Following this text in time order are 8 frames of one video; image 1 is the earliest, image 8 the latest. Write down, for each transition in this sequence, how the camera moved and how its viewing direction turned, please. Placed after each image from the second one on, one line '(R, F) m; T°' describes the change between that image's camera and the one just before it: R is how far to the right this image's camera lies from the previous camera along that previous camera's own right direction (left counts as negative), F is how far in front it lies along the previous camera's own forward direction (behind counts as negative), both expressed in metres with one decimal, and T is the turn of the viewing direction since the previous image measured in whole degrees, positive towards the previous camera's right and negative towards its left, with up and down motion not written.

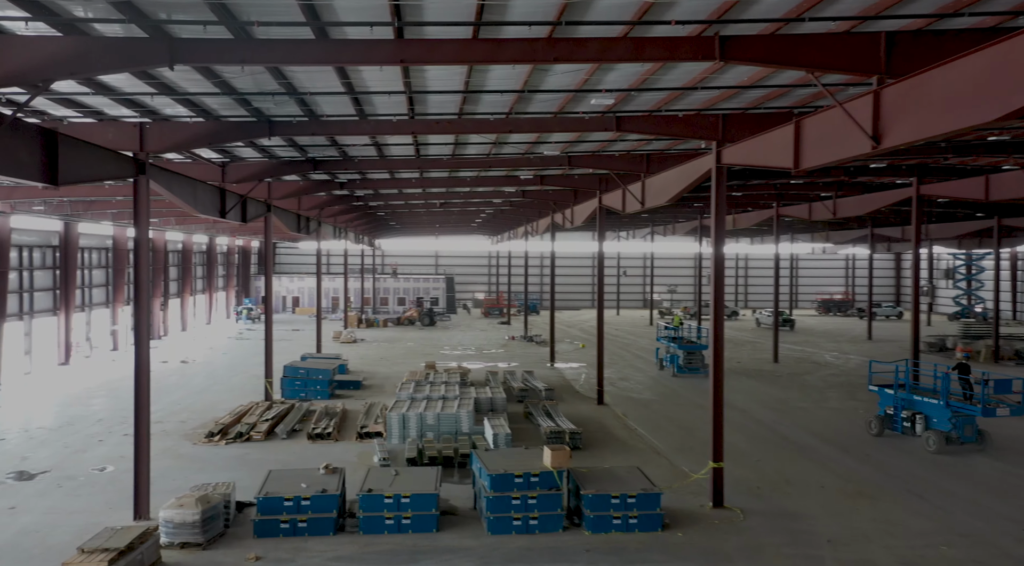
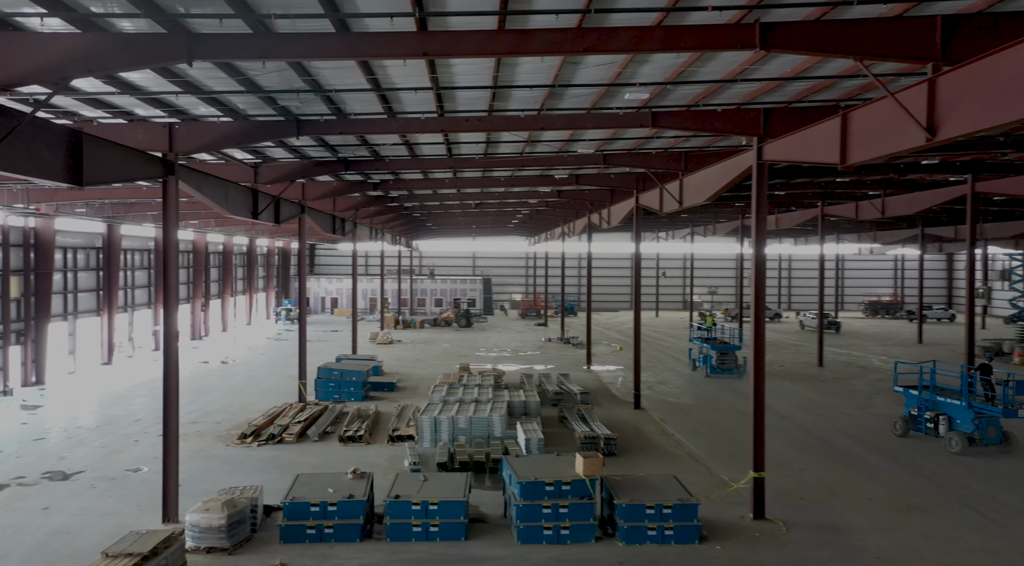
(+0.1, +0.4) m; -3°
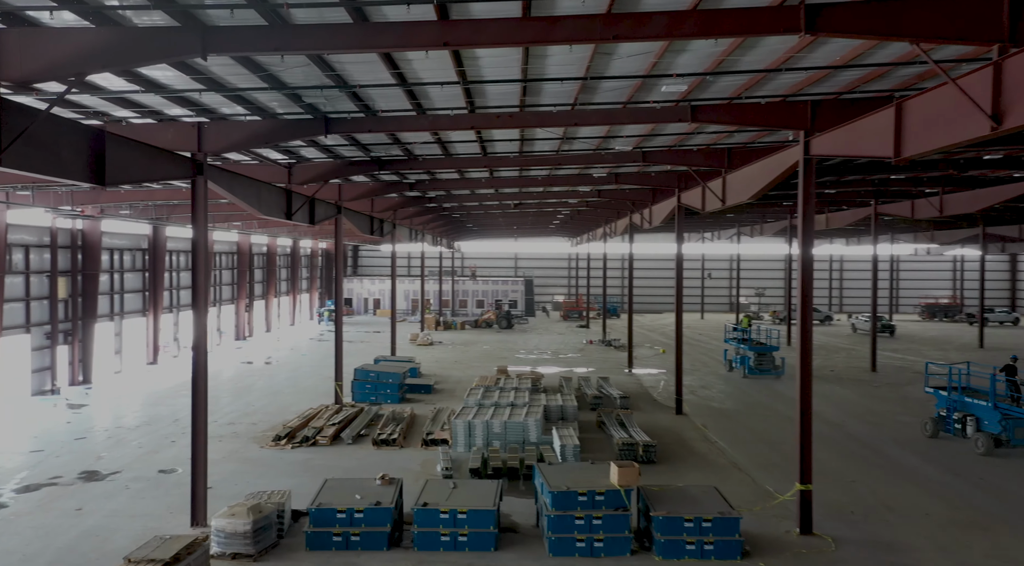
(+0.2, +0.4) m; -4°
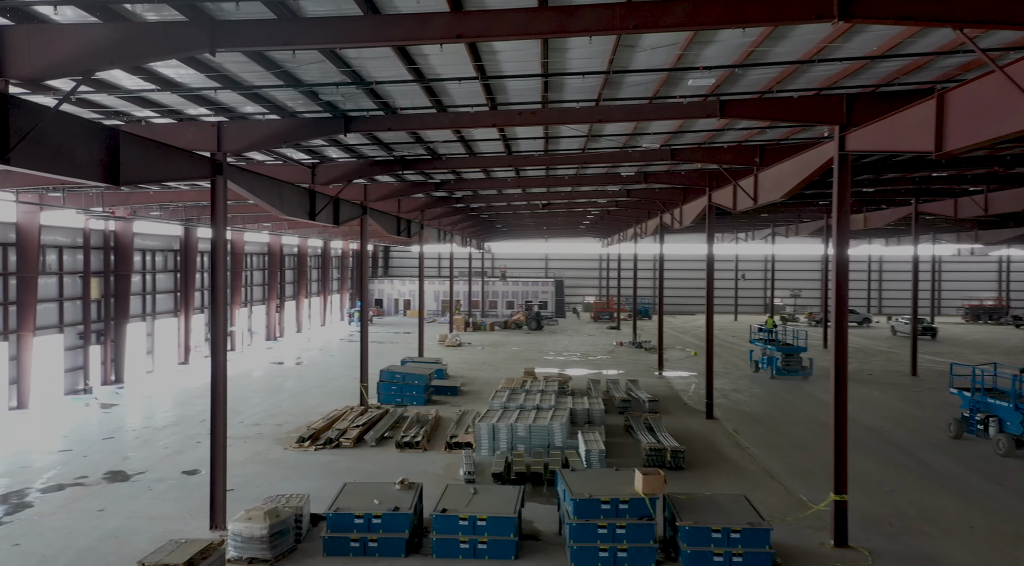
(+0.1, +0.3) m; -3°
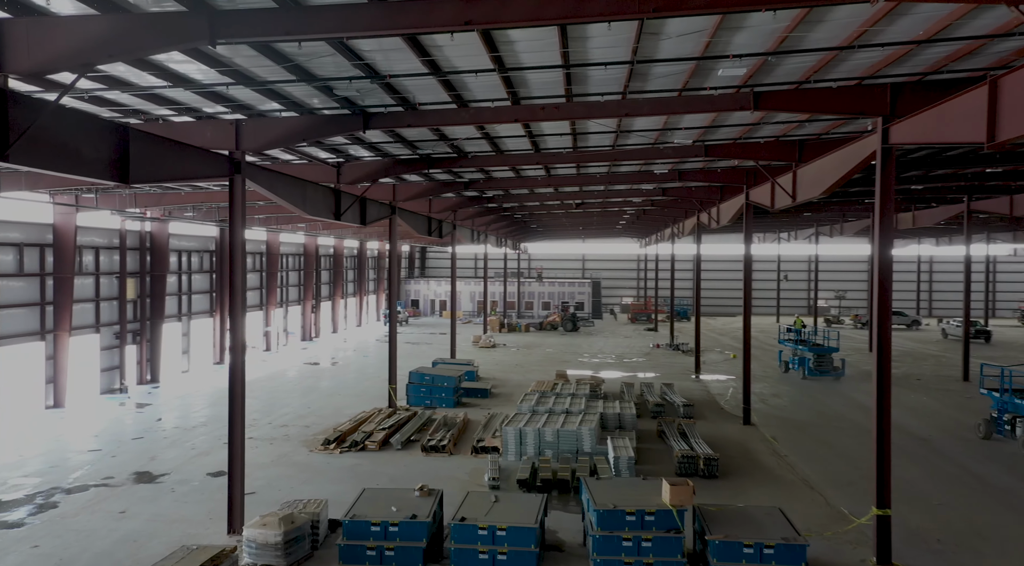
(+0.2, +0.4) m; -3°
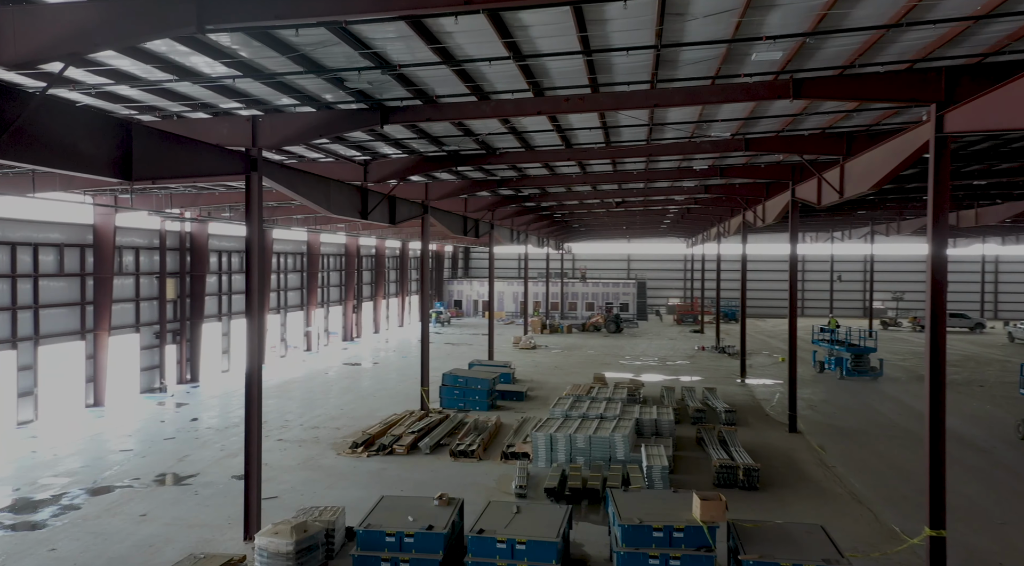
(+0.4, +0.5) m; -4°
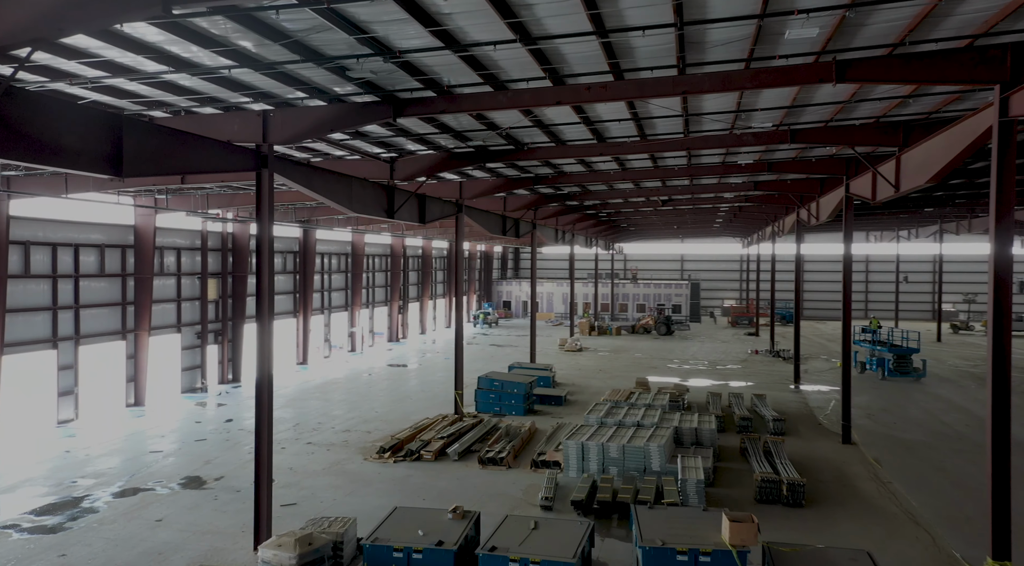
(+0.5, +0.6) m; -4°
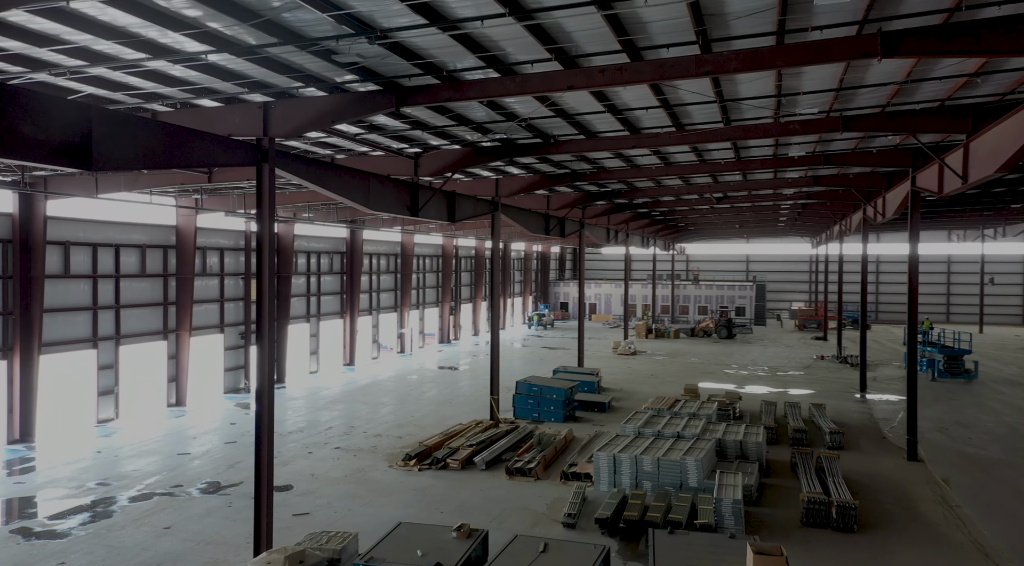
(+0.7, +0.7) m; -5°
